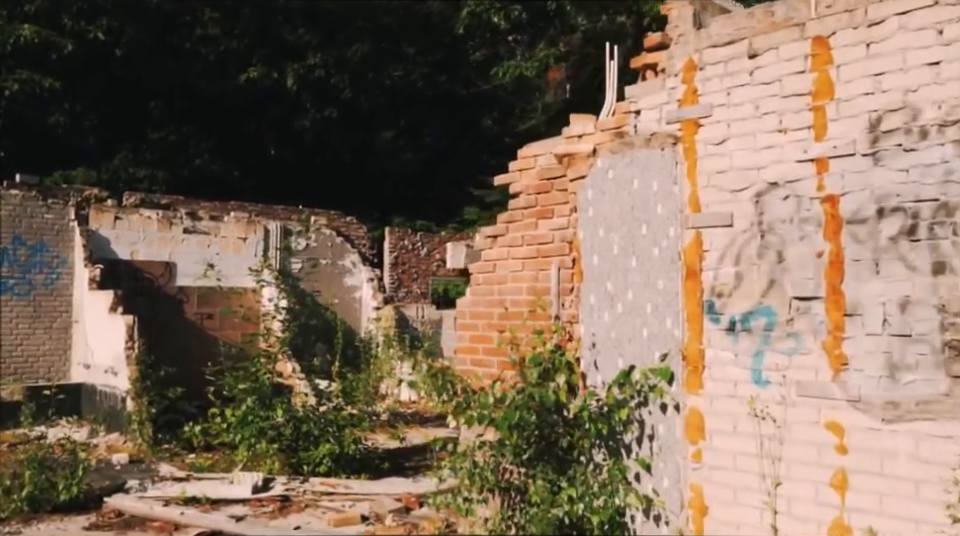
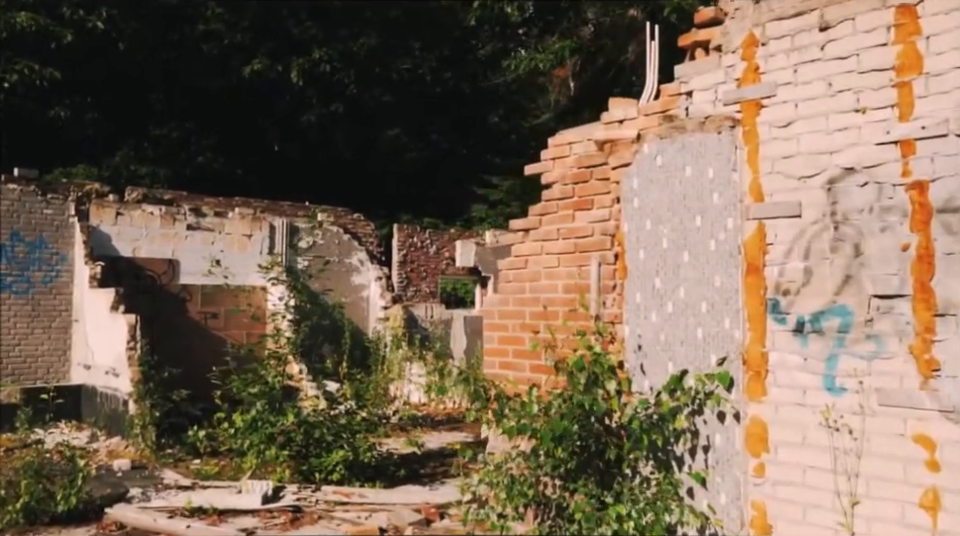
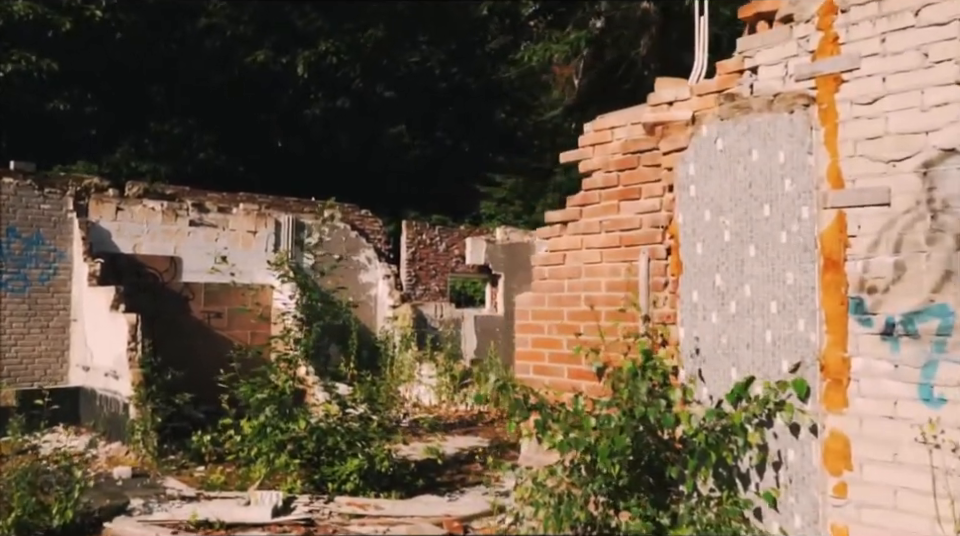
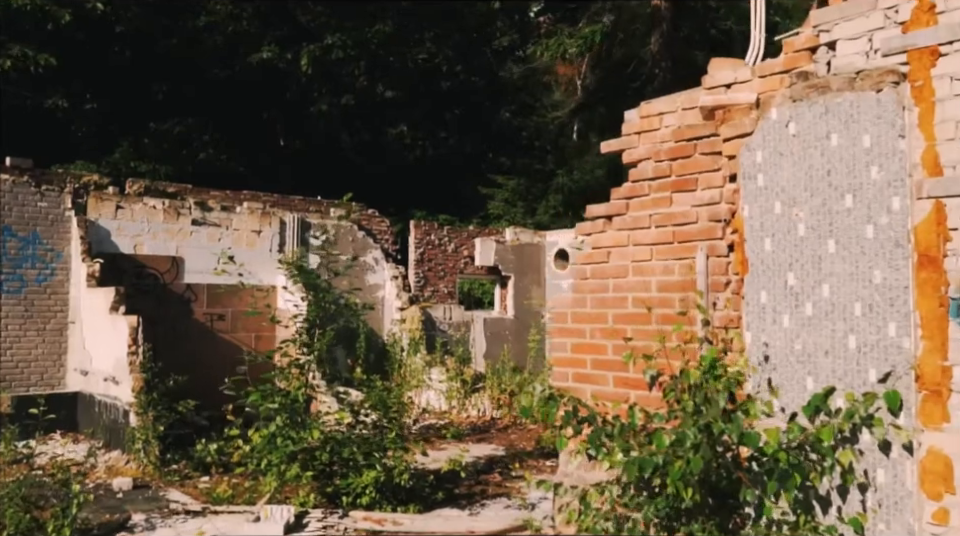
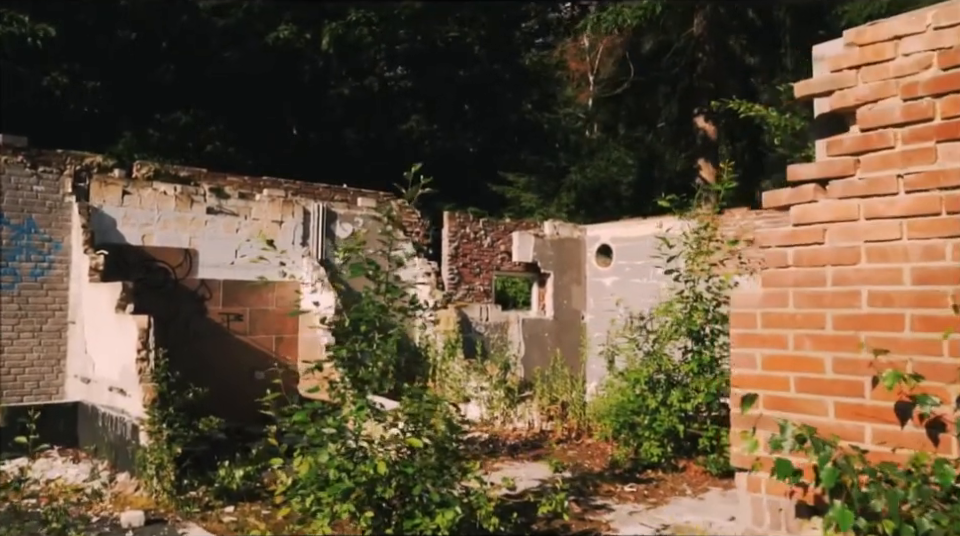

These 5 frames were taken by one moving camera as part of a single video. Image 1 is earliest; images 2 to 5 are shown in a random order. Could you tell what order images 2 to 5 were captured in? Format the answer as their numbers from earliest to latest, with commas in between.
2, 3, 4, 5
